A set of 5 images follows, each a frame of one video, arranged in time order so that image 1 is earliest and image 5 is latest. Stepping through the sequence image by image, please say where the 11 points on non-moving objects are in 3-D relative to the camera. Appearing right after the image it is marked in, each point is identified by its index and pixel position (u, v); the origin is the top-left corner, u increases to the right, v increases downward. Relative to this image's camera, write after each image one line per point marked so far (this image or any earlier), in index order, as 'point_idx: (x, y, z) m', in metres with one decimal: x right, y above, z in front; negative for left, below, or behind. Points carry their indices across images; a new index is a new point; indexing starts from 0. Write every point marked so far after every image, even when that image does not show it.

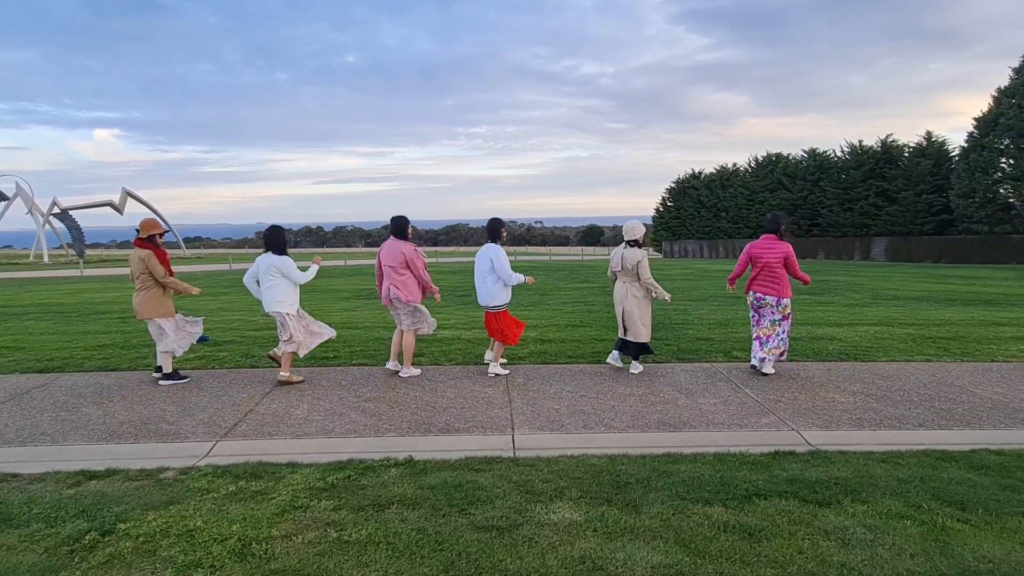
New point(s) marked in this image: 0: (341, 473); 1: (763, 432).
0: (-1.2, -1.3, +4.2) m
1: (+2.2, -1.2, +5.1) m
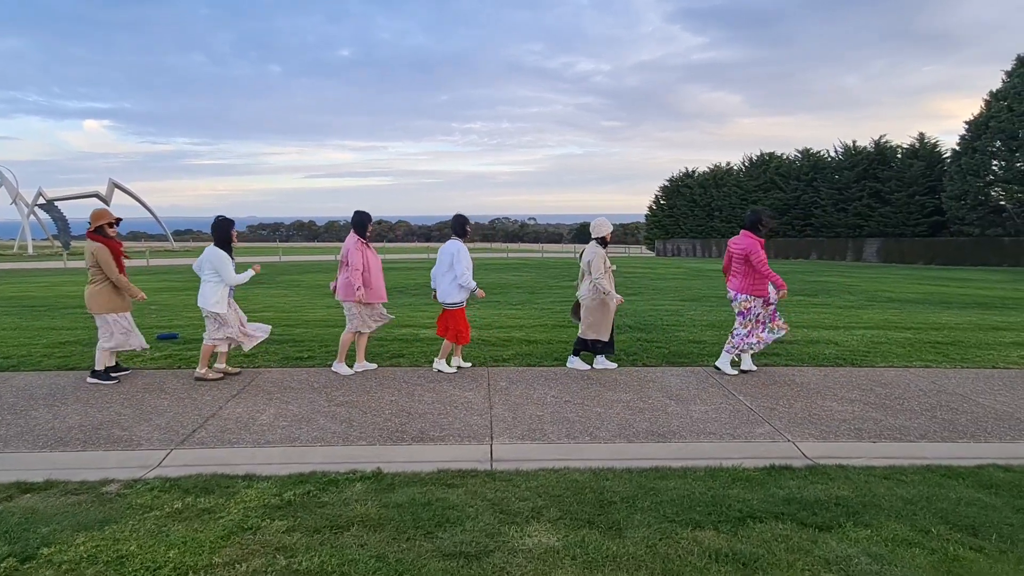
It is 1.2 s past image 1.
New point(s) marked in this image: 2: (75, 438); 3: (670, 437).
0: (-1.4, -1.3, +3.8) m
1: (+2.0, -1.3, +4.8) m
2: (-3.5, -1.2, +4.8) m
3: (+1.3, -1.2, +4.9) m
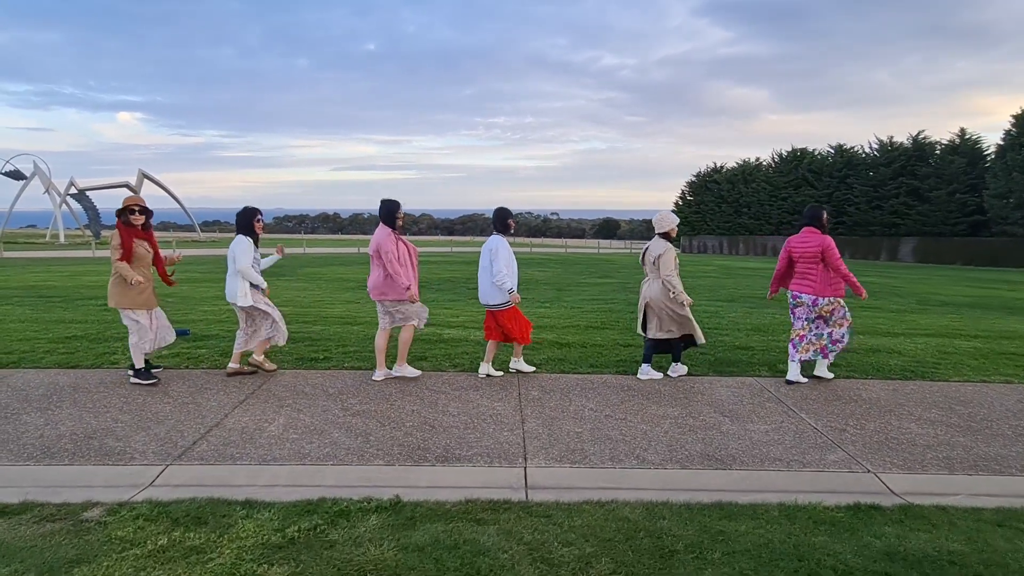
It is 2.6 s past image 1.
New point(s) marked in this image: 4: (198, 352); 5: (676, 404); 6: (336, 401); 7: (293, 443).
0: (-1.1, -1.3, +3.3) m
1: (+2.2, -1.3, +4.2) m
2: (-3.2, -1.2, +4.3) m
3: (+1.6, -1.3, +4.3) m
4: (-3.6, -0.7, +6.8) m
5: (+1.5, -1.1, +5.5) m
6: (-1.6, -1.0, +5.4) m
7: (-1.6, -1.2, +4.5) m
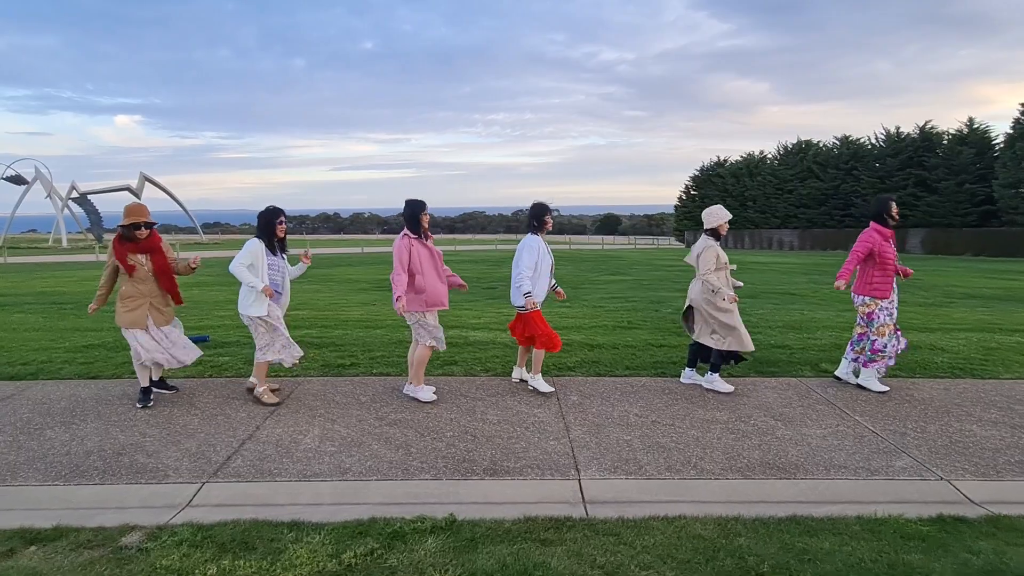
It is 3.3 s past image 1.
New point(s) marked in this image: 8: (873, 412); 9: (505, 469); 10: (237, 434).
0: (-0.8, -1.3, +3.1) m
1: (+2.6, -1.3, +3.9) m
2: (-2.9, -1.2, +4.1) m
3: (+1.9, -1.3, +4.1) m
4: (-3.2, -0.8, +6.6) m
5: (+1.9, -1.1, +5.3) m
6: (-1.2, -1.1, +5.2) m
7: (-1.3, -1.2, +4.3) m
8: (+3.2, -1.1, +5.2) m
9: (0.0, -1.3, +4.1) m
10: (-2.1, -1.1, +4.6) m
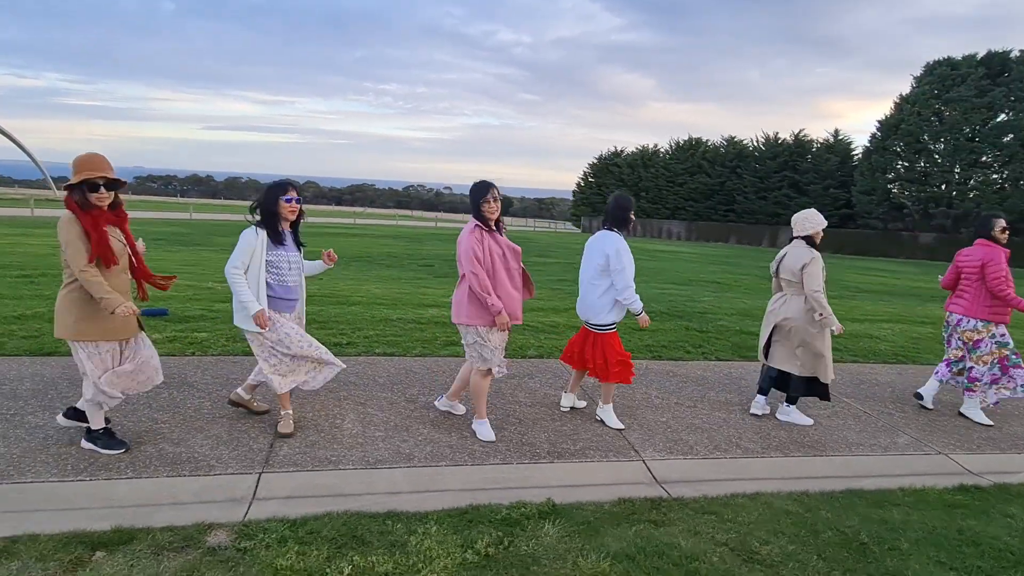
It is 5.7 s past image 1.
0: (-0.2, -1.2, +3.0) m
1: (+3.0, -1.3, +4.4) m
2: (-2.4, -1.0, +3.6) m
3: (+2.3, -1.2, +4.5) m
4: (-3.2, -0.5, +6.0) m
5: (+2.1, -1.0, +5.6) m
6: (-1.0, -0.9, +4.9) m
7: (-0.9, -1.0, +4.1) m
8: (+3.3, -1.0, +5.8) m
9: (+0.4, -1.1, +4.1) m
10: (-1.8, -0.9, +4.2) m
